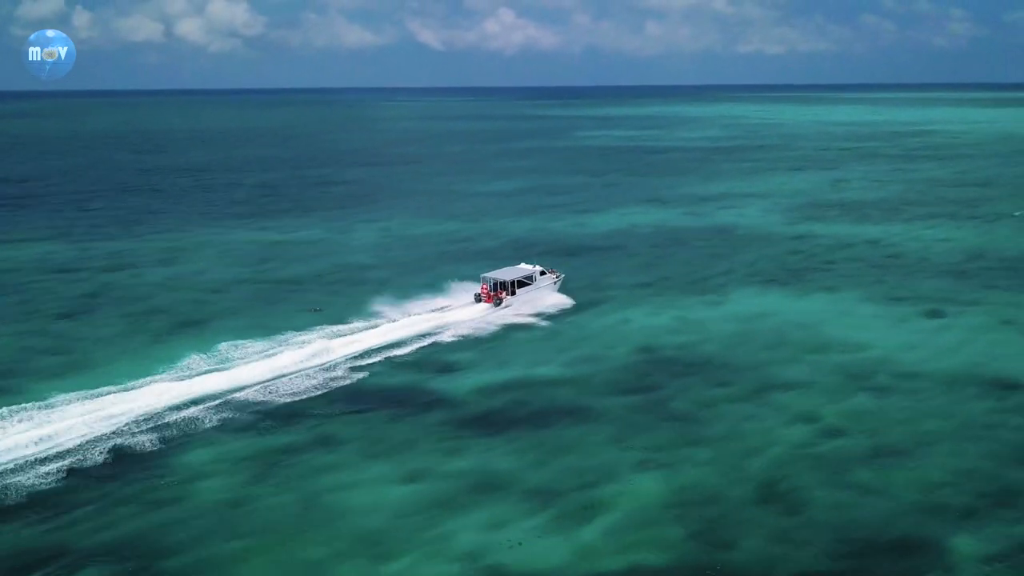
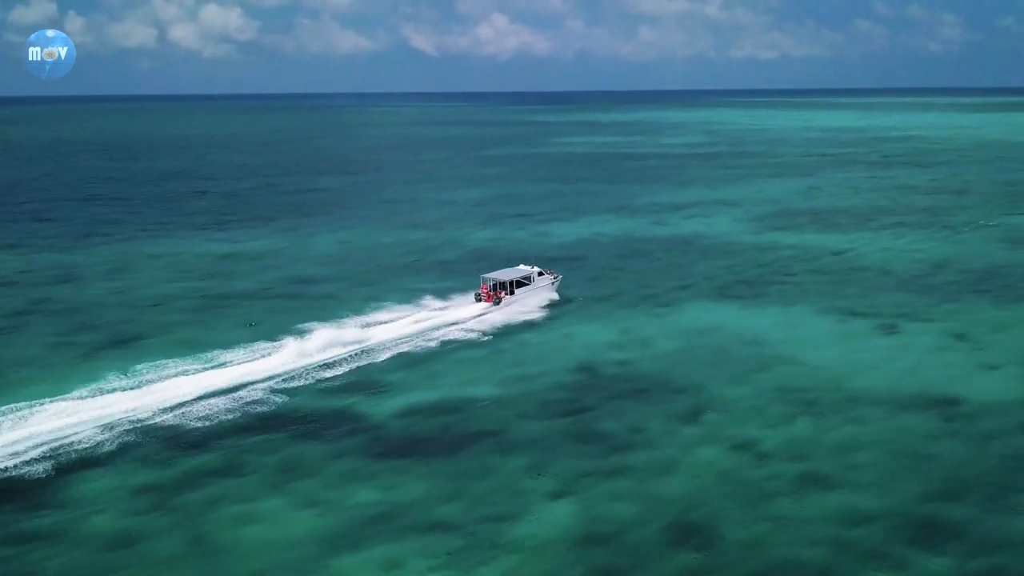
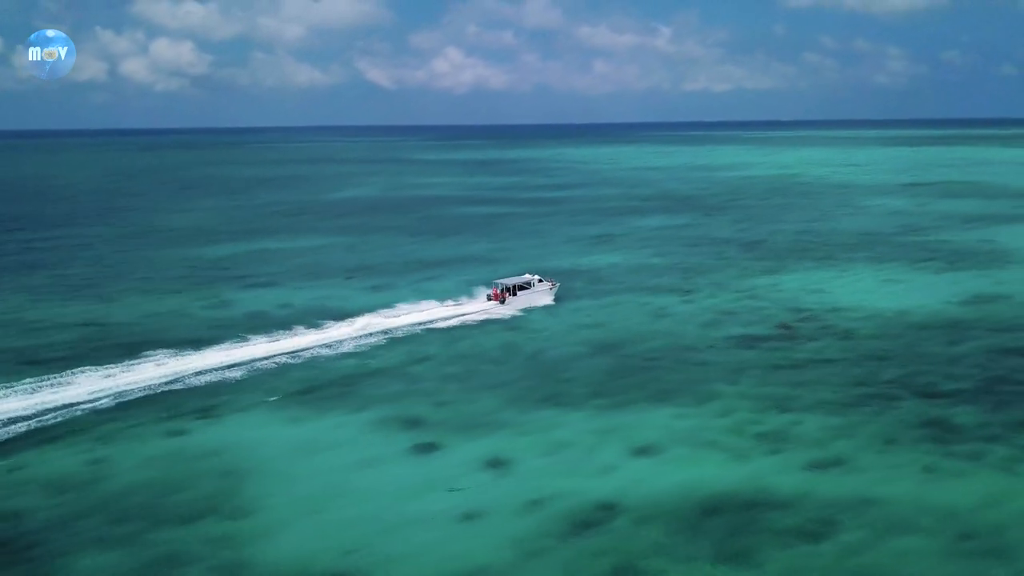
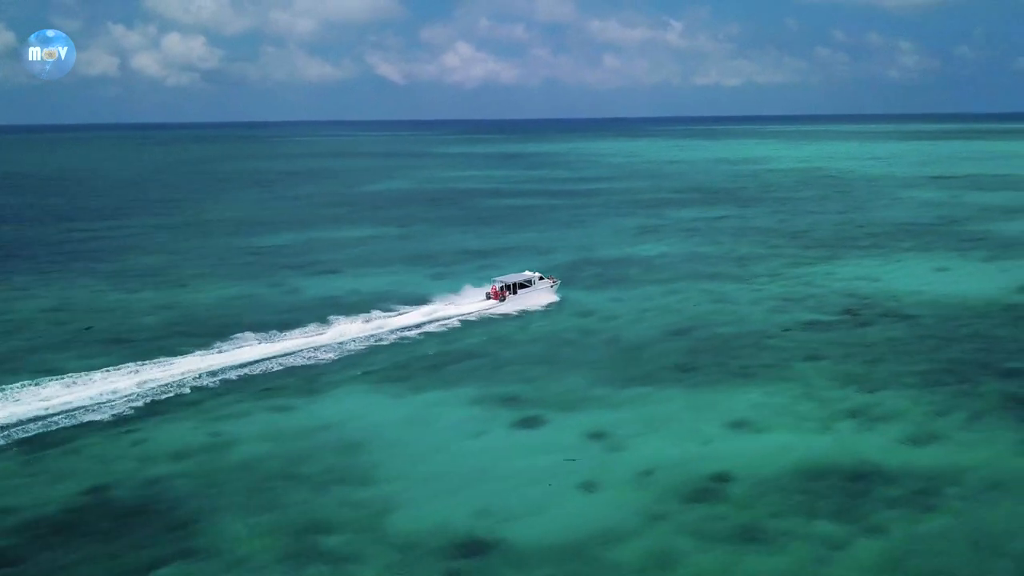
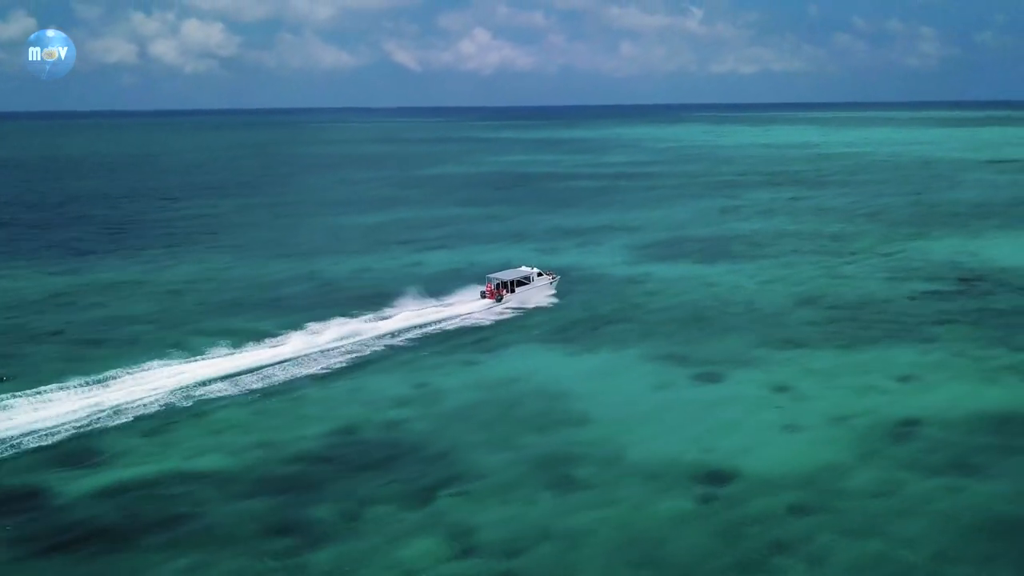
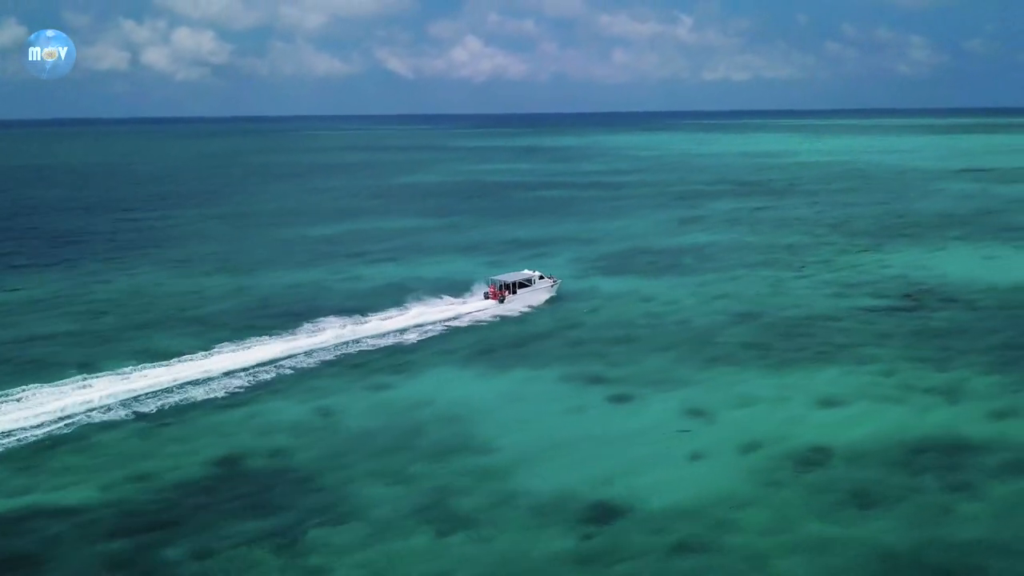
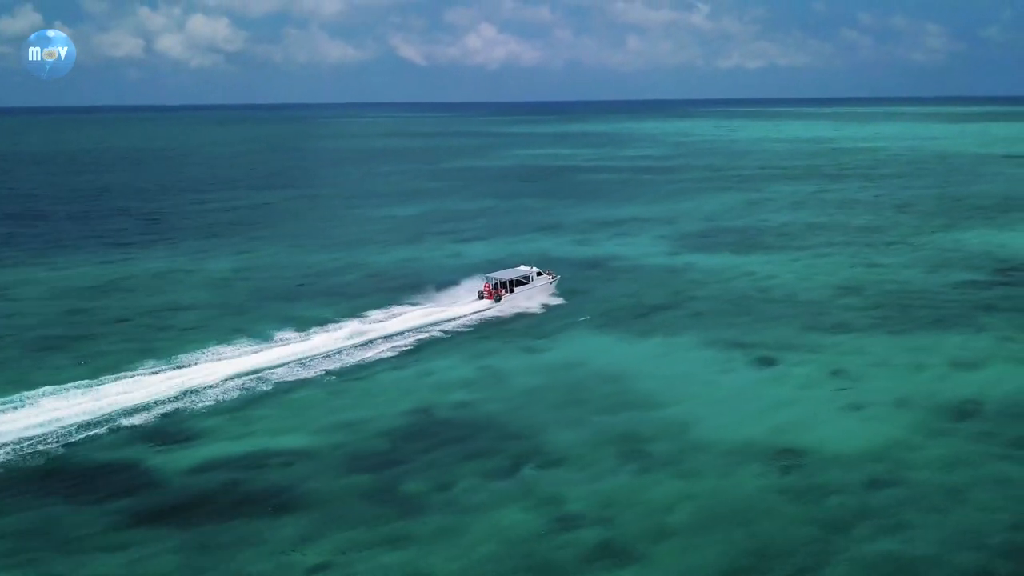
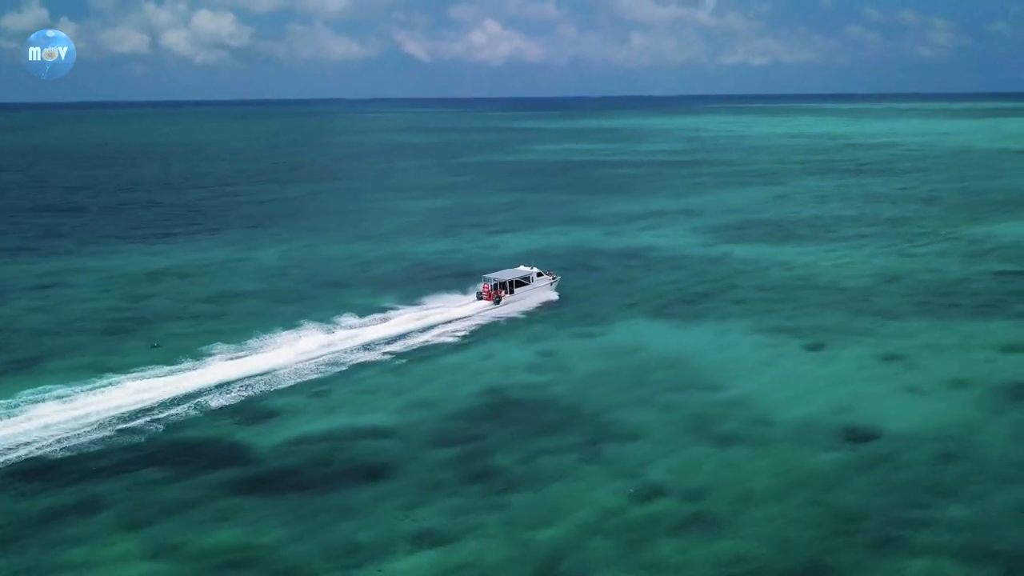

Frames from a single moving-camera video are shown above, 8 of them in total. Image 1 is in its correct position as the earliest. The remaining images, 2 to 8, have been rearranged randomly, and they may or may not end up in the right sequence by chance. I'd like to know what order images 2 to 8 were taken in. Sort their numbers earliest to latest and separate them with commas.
2, 8, 7, 5, 6, 4, 3
